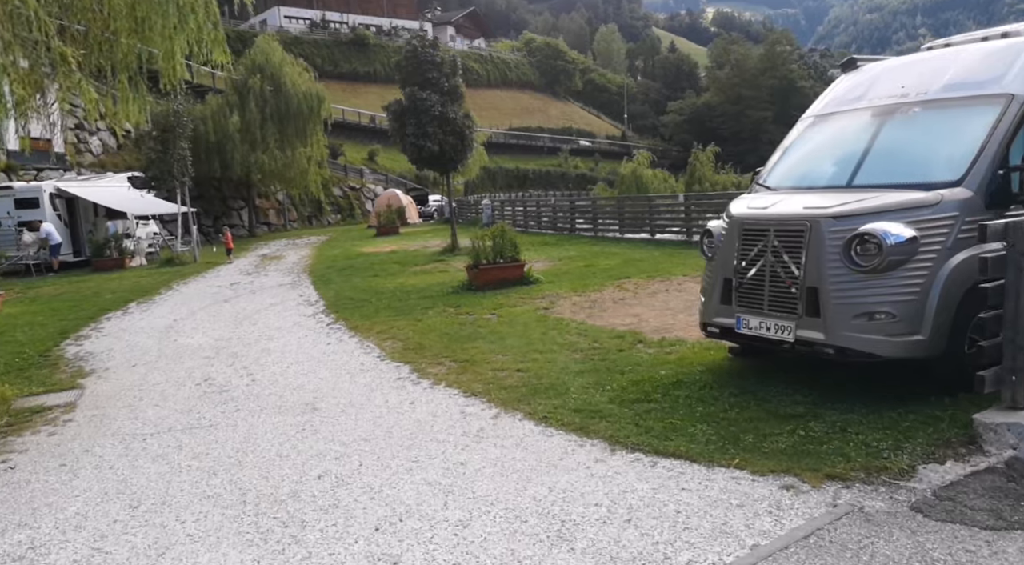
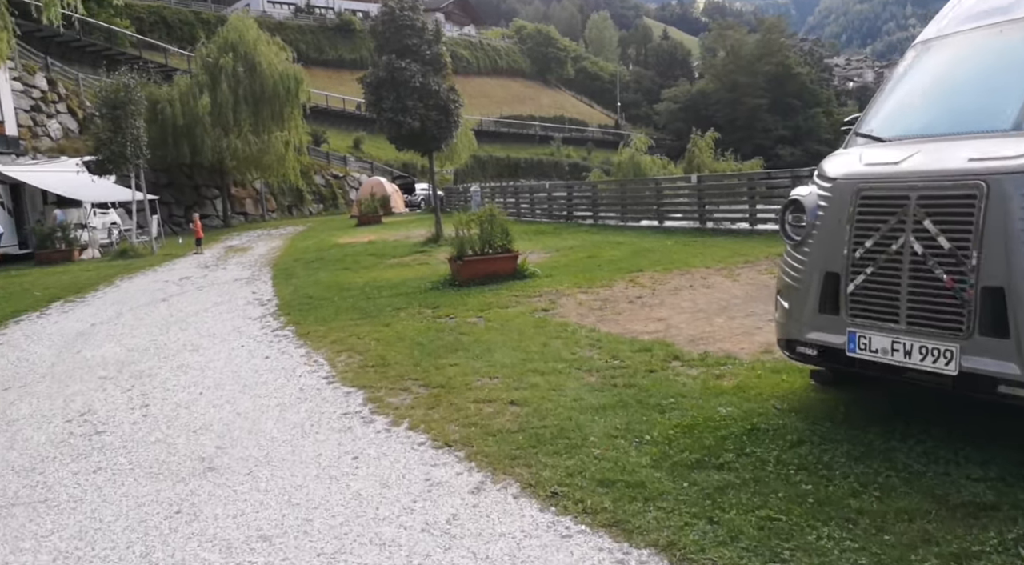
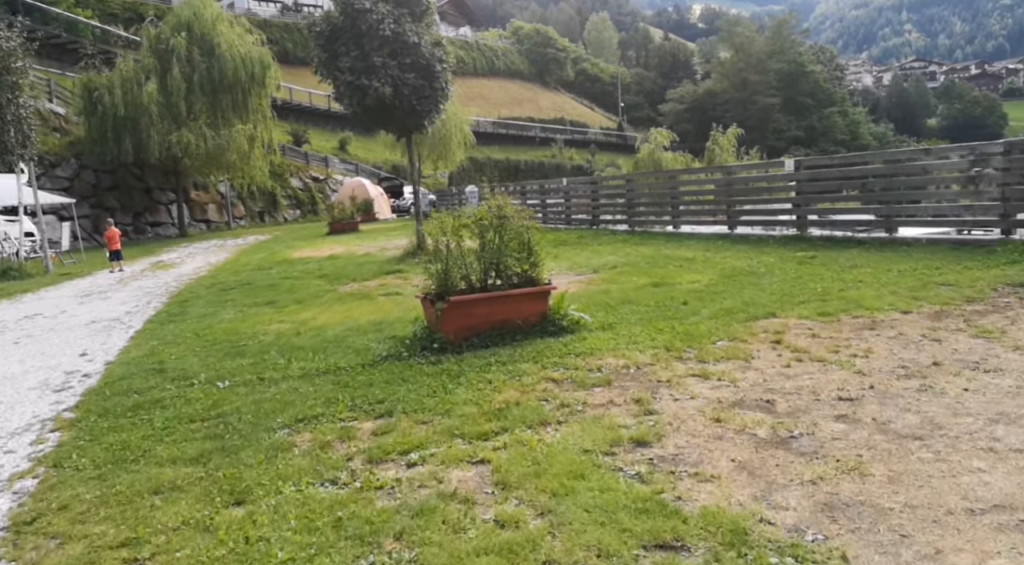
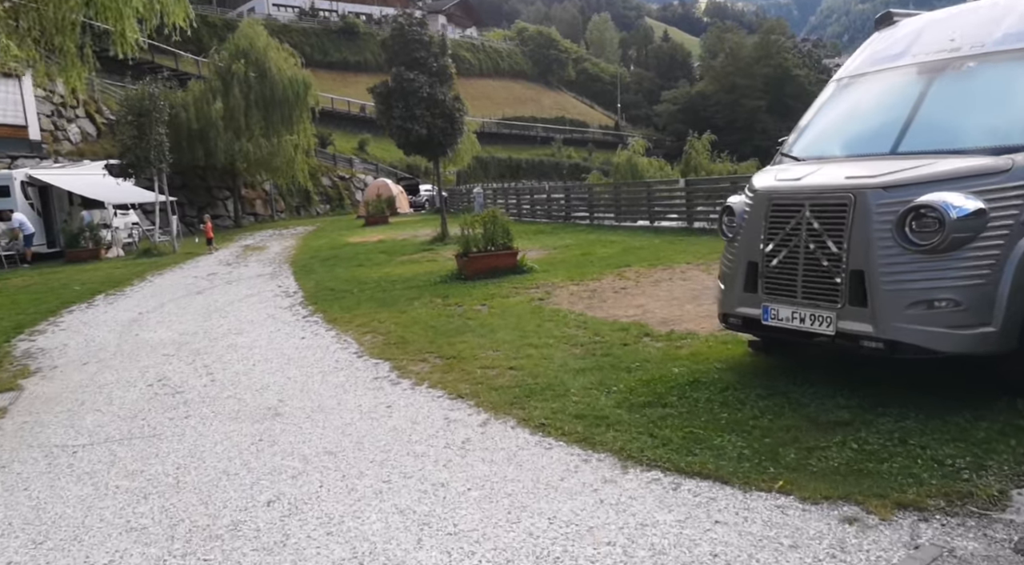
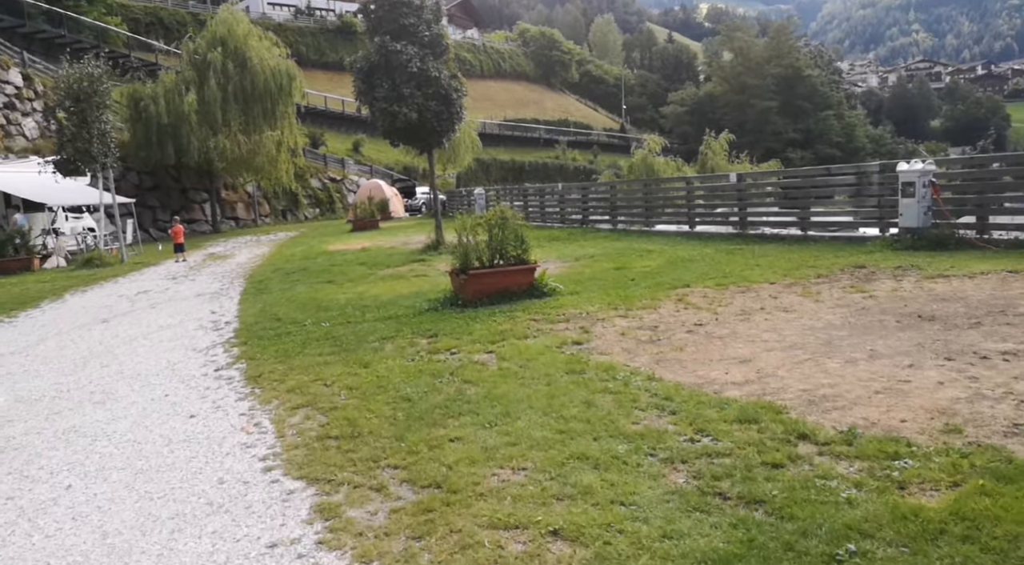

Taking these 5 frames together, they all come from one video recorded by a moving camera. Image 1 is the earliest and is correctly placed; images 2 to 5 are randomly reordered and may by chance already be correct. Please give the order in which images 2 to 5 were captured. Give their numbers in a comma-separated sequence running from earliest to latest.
4, 2, 5, 3
